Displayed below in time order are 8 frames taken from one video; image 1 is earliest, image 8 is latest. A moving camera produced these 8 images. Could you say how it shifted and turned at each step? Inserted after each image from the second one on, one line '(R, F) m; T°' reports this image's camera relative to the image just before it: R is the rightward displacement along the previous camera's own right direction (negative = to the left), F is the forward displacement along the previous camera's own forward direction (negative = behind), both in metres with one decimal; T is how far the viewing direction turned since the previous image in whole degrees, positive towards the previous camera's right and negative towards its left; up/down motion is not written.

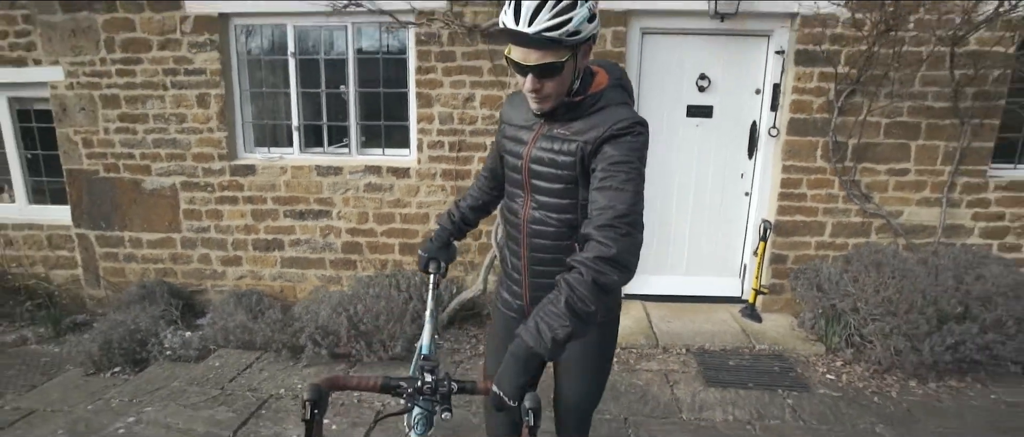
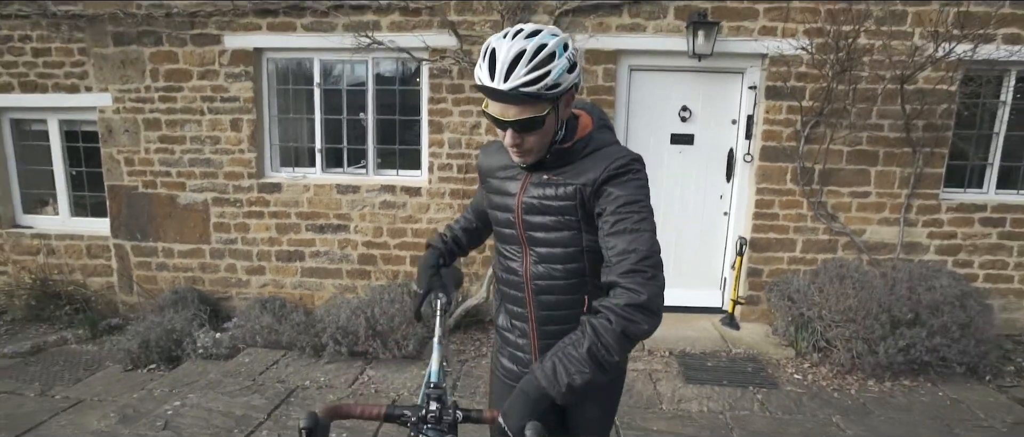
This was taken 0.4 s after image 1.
(0.0, -0.4) m; 0°
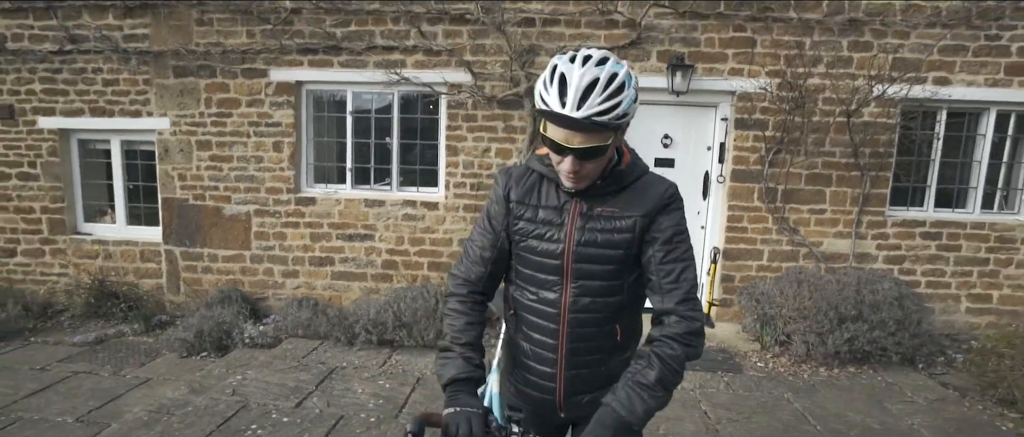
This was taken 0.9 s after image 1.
(-0.1, -0.7) m; 0°
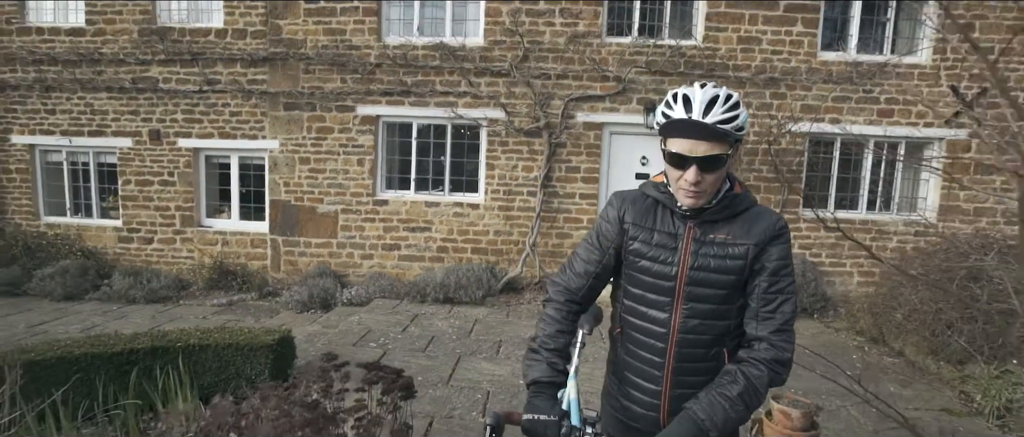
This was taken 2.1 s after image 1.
(-0.4, -2.0) m; +1°
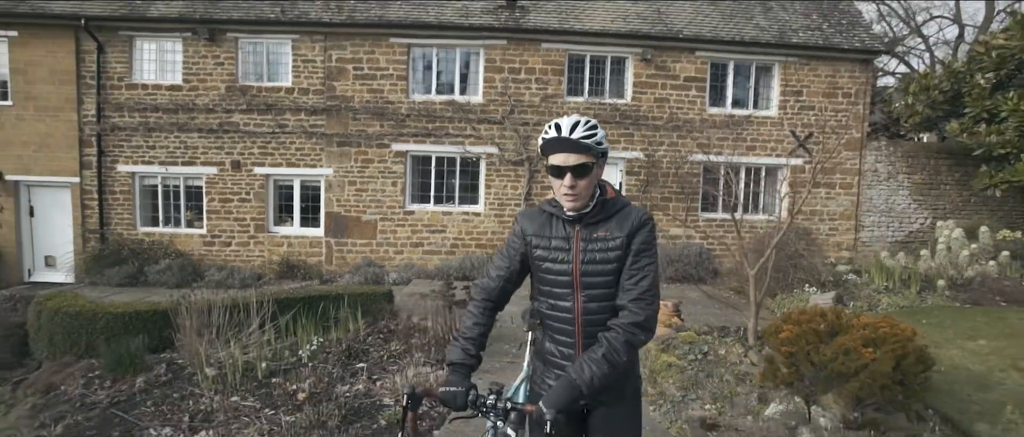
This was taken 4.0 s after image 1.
(-0.8, -3.1) m; +5°
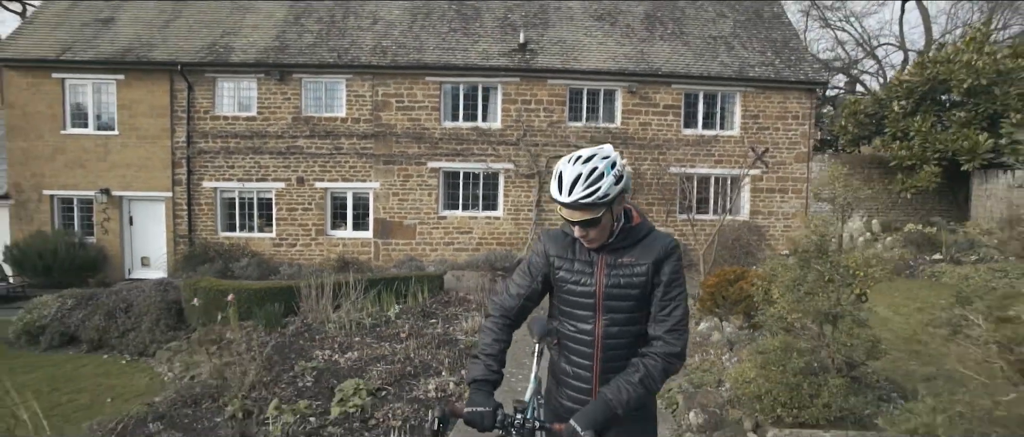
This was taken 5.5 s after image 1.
(-0.4, -2.4) m; 0°
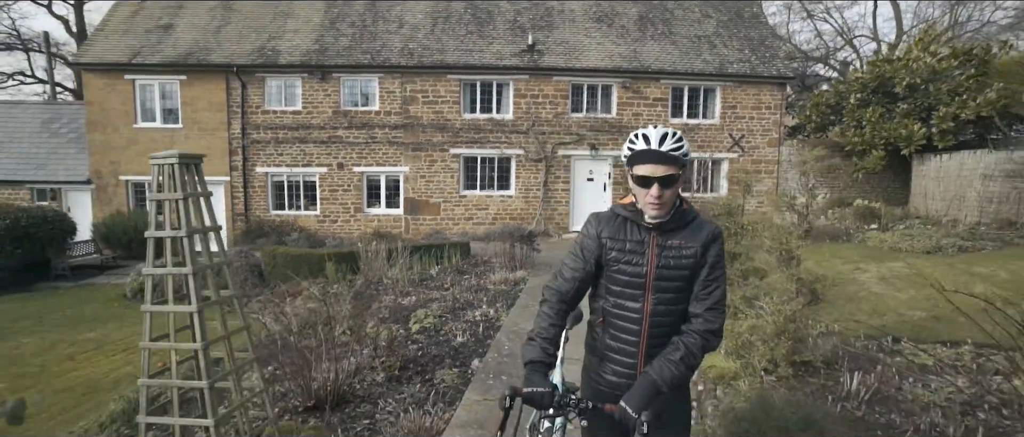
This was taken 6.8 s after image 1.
(-0.3, -2.1) m; 0°
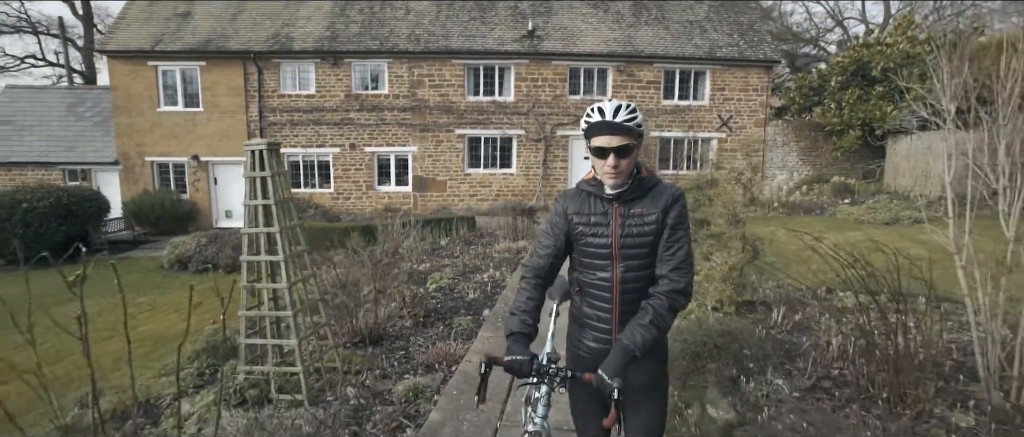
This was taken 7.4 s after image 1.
(0.0, -1.1) m; 0°
